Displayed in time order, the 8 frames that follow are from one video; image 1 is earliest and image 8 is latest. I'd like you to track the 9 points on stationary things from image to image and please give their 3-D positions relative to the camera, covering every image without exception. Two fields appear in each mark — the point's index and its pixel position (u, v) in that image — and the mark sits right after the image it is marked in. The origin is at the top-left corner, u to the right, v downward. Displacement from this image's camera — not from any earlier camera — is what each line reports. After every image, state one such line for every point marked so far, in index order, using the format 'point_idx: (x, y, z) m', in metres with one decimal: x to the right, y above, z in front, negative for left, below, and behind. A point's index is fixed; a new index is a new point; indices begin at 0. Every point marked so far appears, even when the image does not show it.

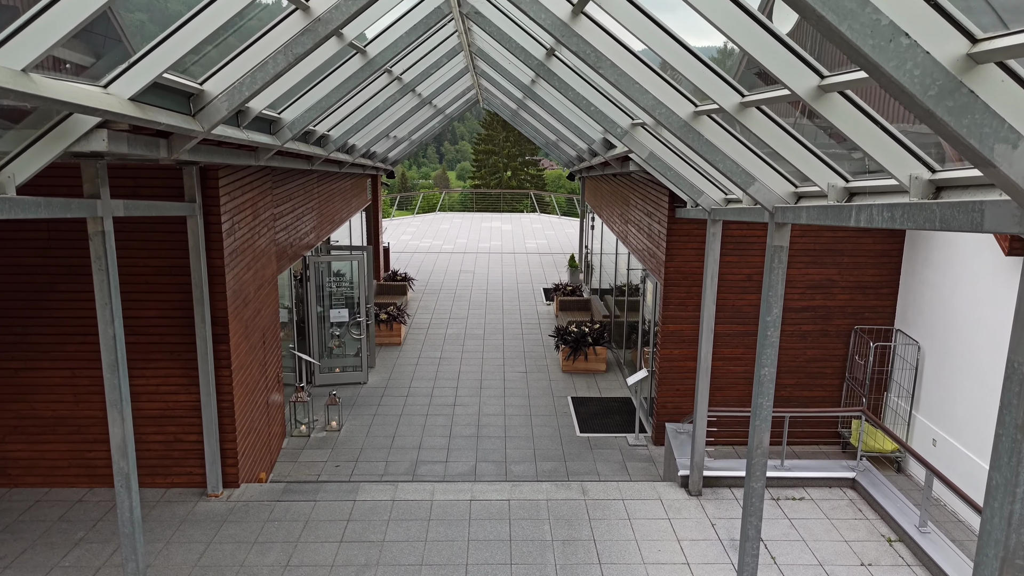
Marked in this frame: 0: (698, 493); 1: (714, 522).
0: (+2.1, -2.3, +6.8) m
1: (+2.1, -2.5, +6.3) m
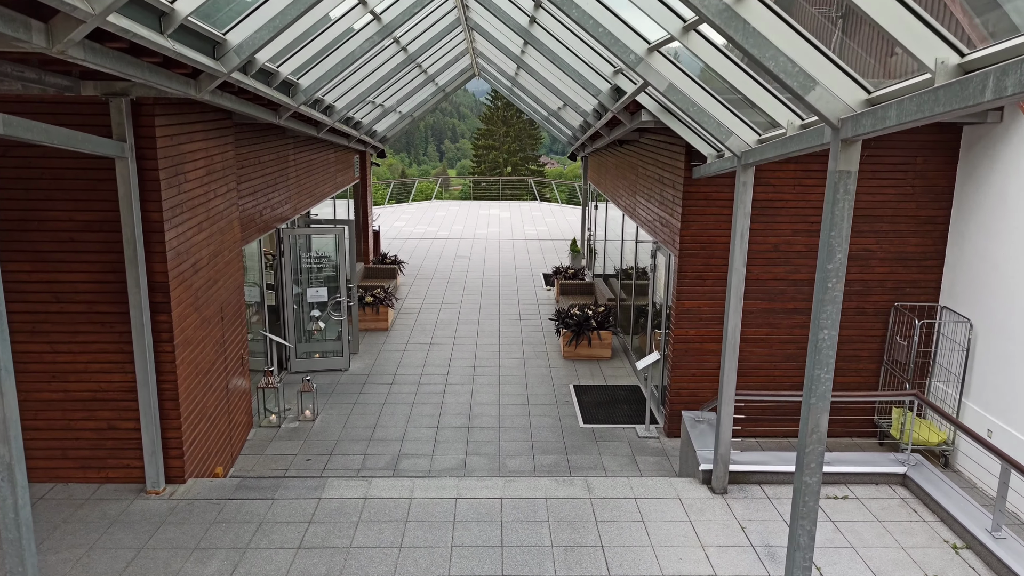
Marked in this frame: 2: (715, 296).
0: (+2.1, -2.0, +5.8) m
1: (+2.1, -2.1, +5.3) m
2: (+2.6, -0.1, +7.6) m
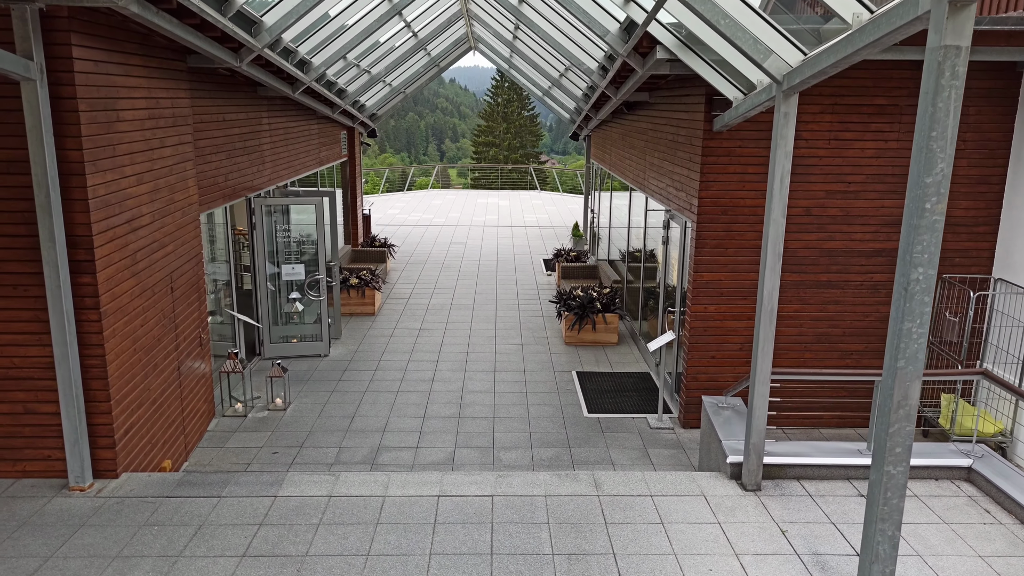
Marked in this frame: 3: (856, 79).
0: (+2.0, -1.6, +4.9) m
1: (+2.0, -1.8, +4.4) m
2: (+2.6, +0.2, +6.7) m
3: (+3.7, +2.2, +6.4) m
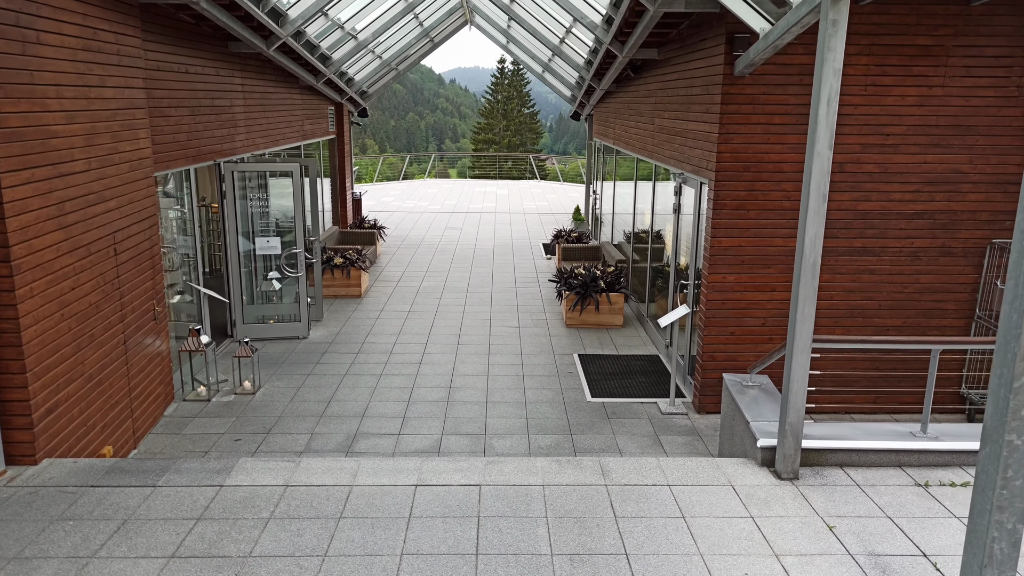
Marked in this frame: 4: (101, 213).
0: (+1.9, -1.3, +4.1) m
1: (+2.0, -1.5, +3.7) m
2: (+2.5, +0.6, +6.0) m
3: (+3.6, +2.6, +5.6) m
4: (-3.4, +0.6, +5.0) m
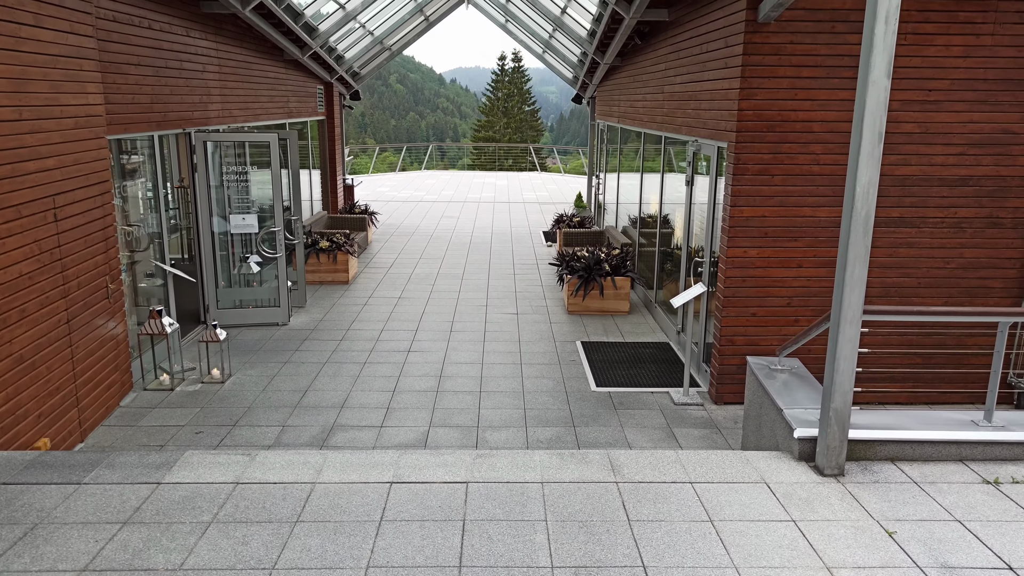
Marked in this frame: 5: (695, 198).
0: (+1.9, -1.1, +3.5) m
1: (+1.9, -1.2, +3.0) m
2: (+2.5, +0.8, +5.3) m
3: (+3.6, +2.8, +5.0) m
4: (-3.5, +0.9, +4.3) m
5: (+2.1, +1.0, +6.6) m
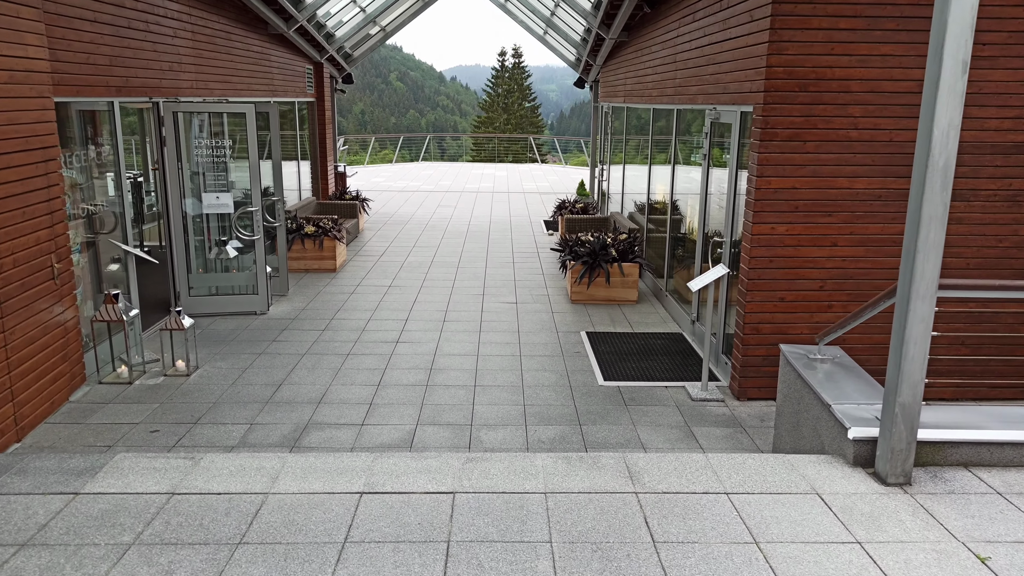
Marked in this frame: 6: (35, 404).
0: (+1.9, -0.9, +2.9) m
1: (+1.9, -1.1, +2.4) m
2: (+2.5, +1.0, +4.7) m
3: (+3.6, +2.9, +4.3) m
4: (-3.5, +1.0, +3.7) m
5: (+2.0, +1.2, +6.0) m
6: (-3.6, -0.9, +4.4) m
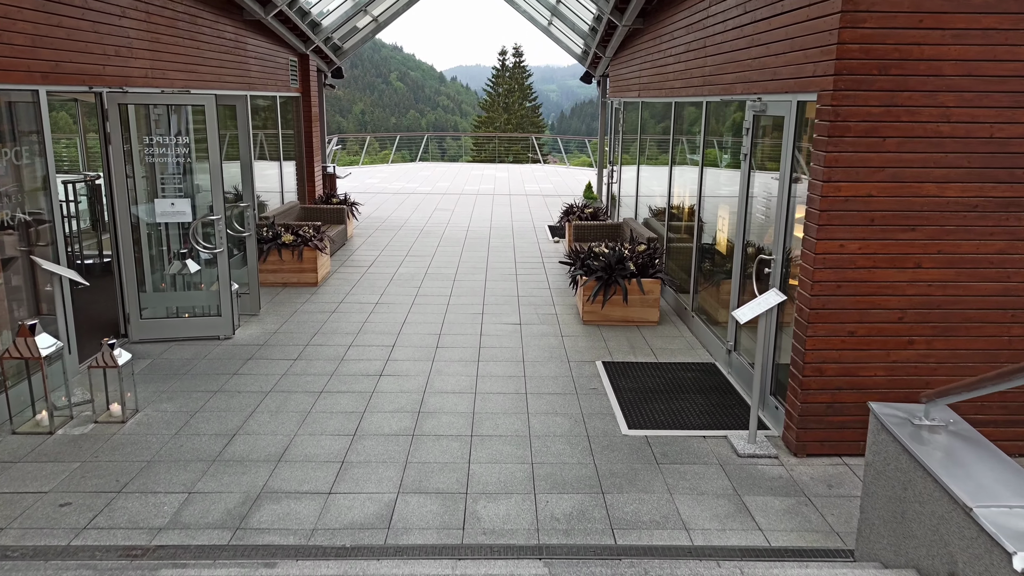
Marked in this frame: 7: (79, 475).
0: (+1.9, -1.1, +1.9) m
1: (+1.9, -1.3, +1.5) m
2: (+2.5, +0.7, +3.8) m
3: (+3.6, +2.7, +3.4) m
4: (-3.5, +0.8, +2.8) m
5: (+2.1, +1.0, +5.1) m
6: (-3.5, -1.1, +3.5) m
7: (-2.8, -1.2, +3.8) m
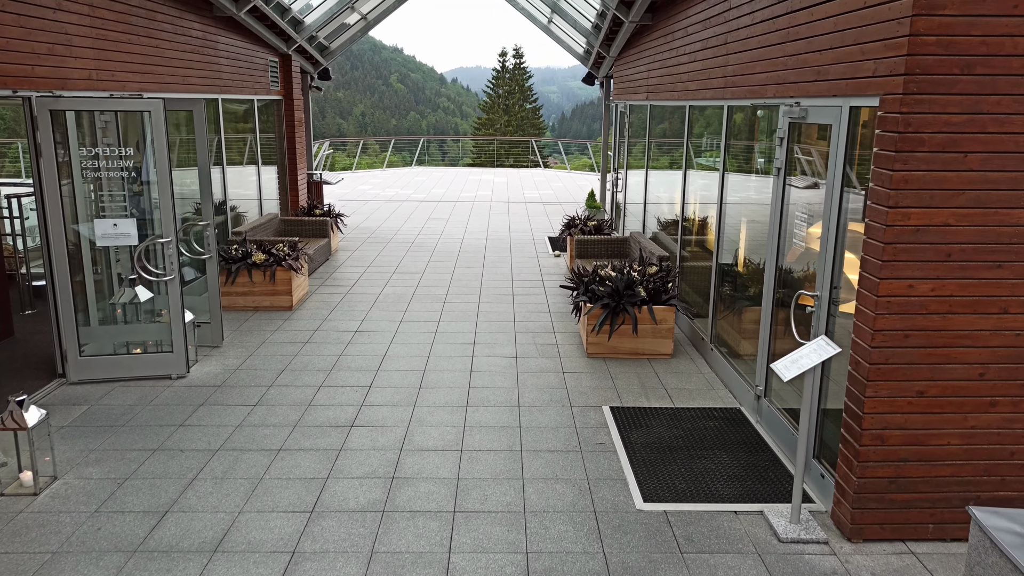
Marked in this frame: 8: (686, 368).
0: (+1.9, -1.4, +1.2) m
1: (+1.9, -1.6, +0.7) m
2: (+2.4, +0.5, +3.0) m
3: (+3.6, +2.5, +2.7) m
4: (-3.5, +0.5, +2.1) m
5: (+2.0, +0.7, +4.3) m
6: (-3.6, -1.4, +2.8) m
7: (-2.8, -1.5, +3.1) m
8: (+1.7, -0.8, +5.7) m
